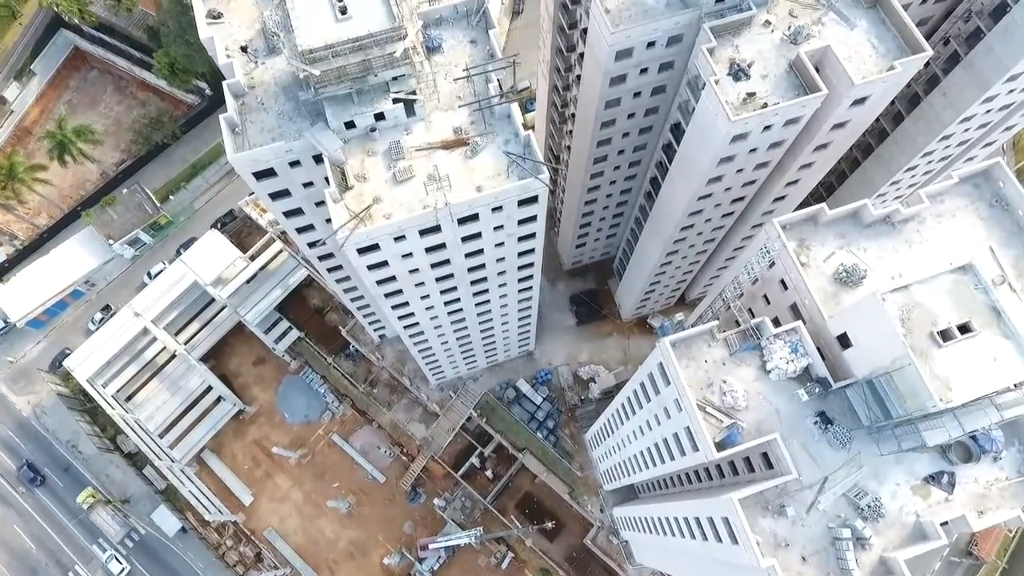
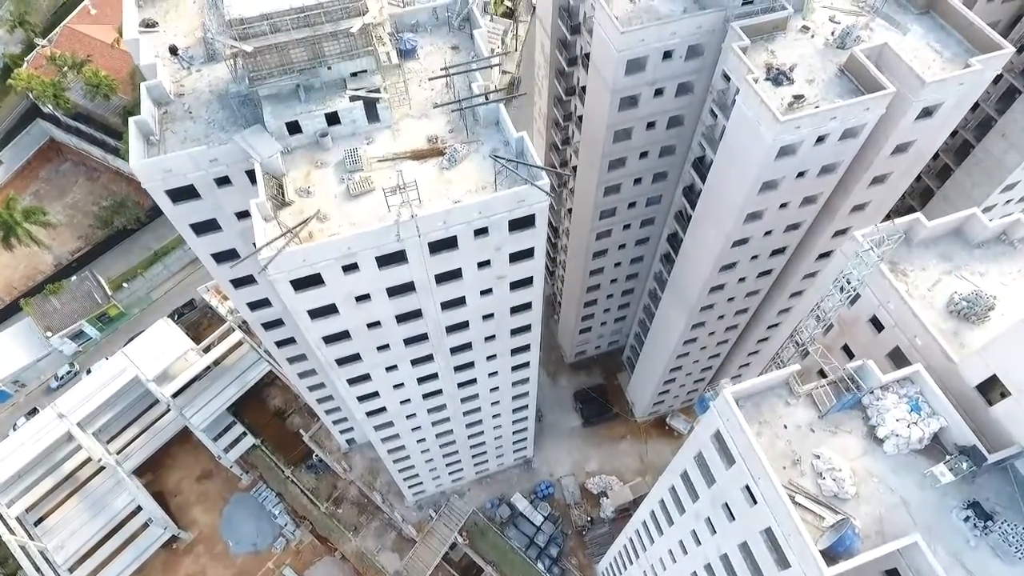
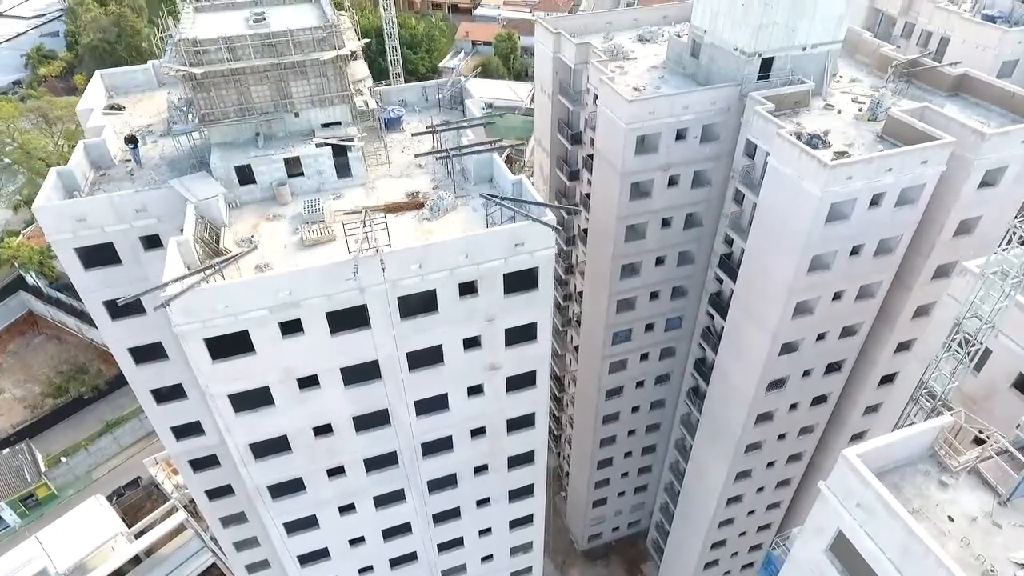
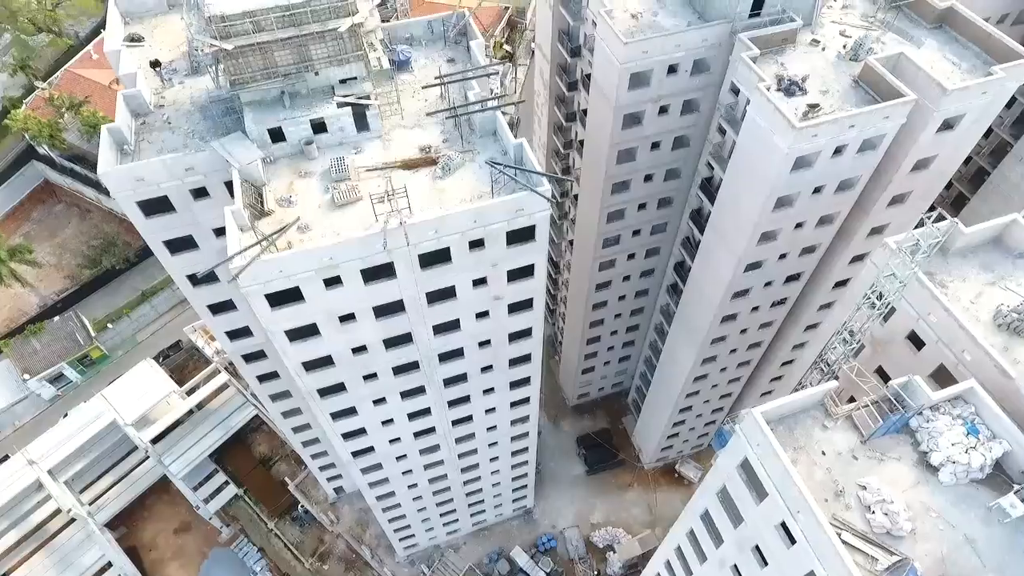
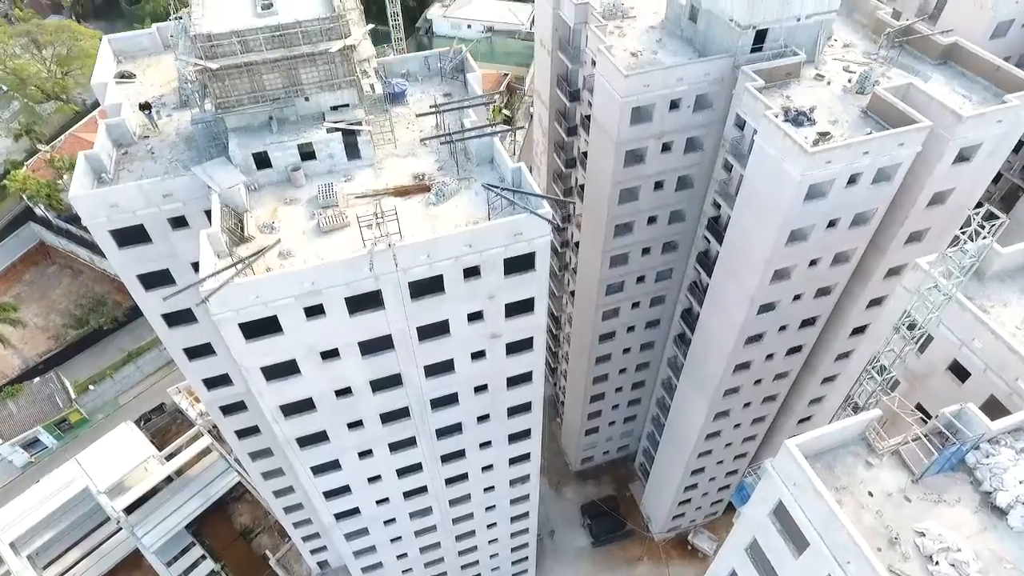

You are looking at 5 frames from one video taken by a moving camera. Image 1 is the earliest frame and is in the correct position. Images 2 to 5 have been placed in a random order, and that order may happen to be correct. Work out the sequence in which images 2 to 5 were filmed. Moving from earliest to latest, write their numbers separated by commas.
2, 4, 5, 3
